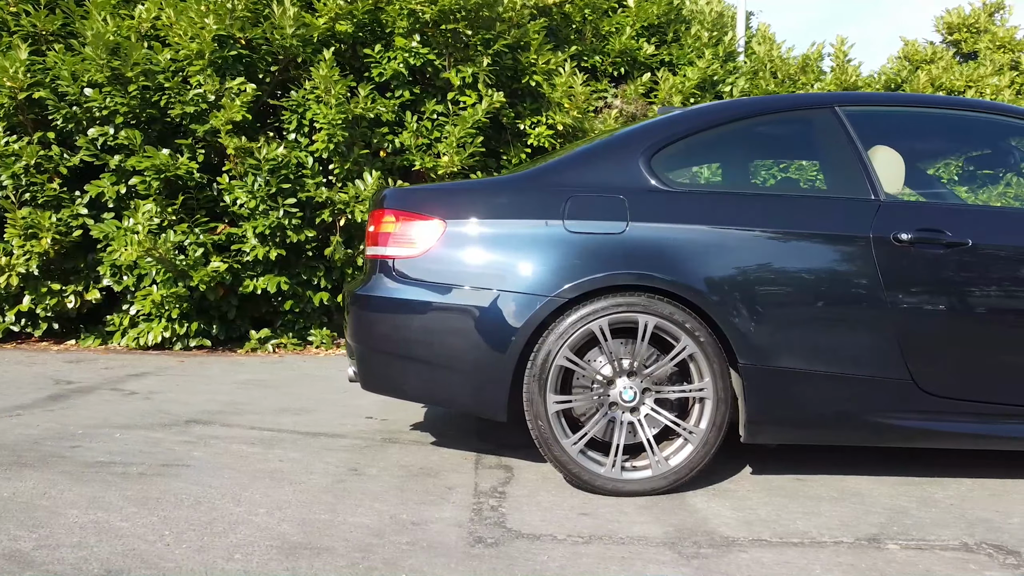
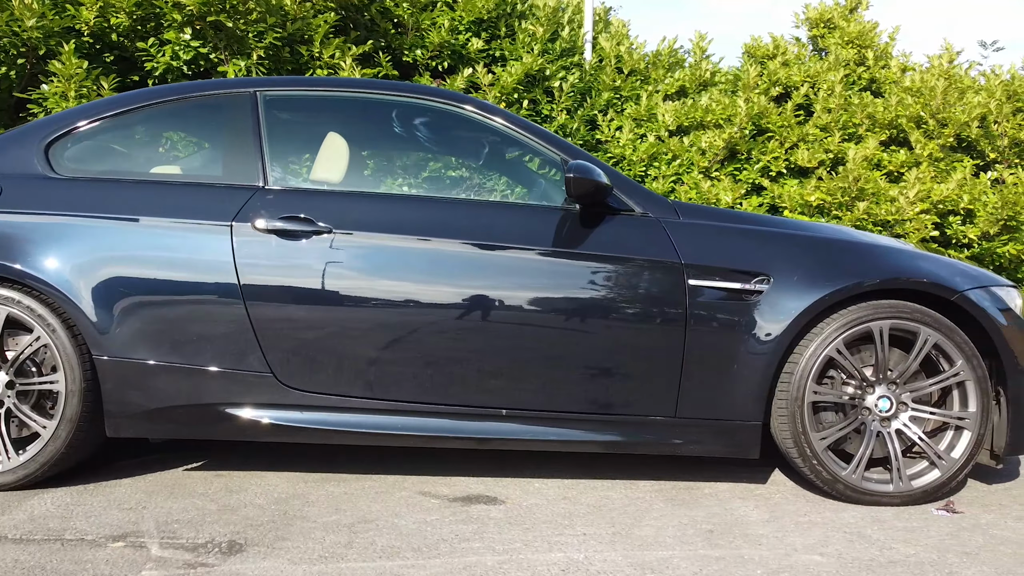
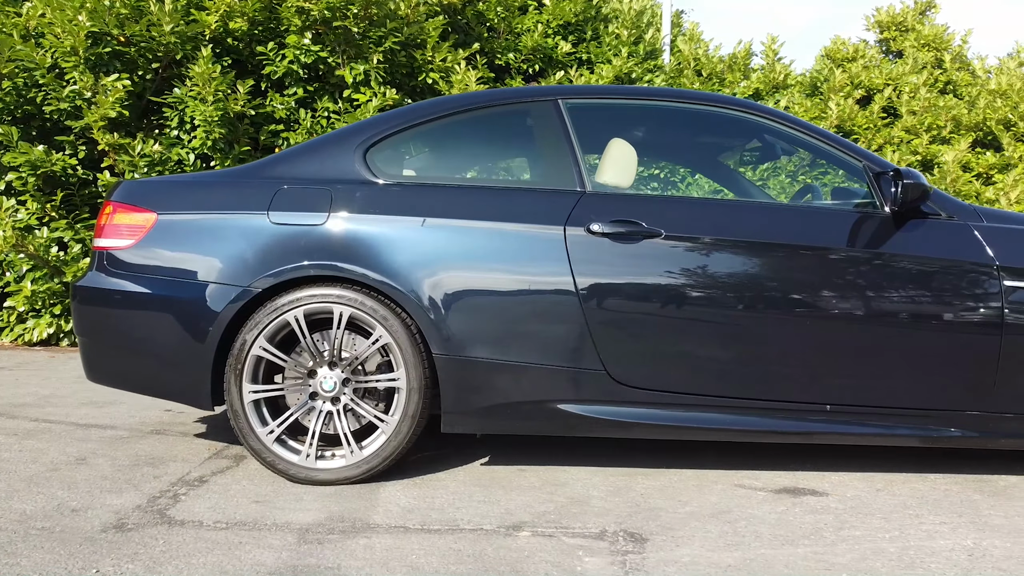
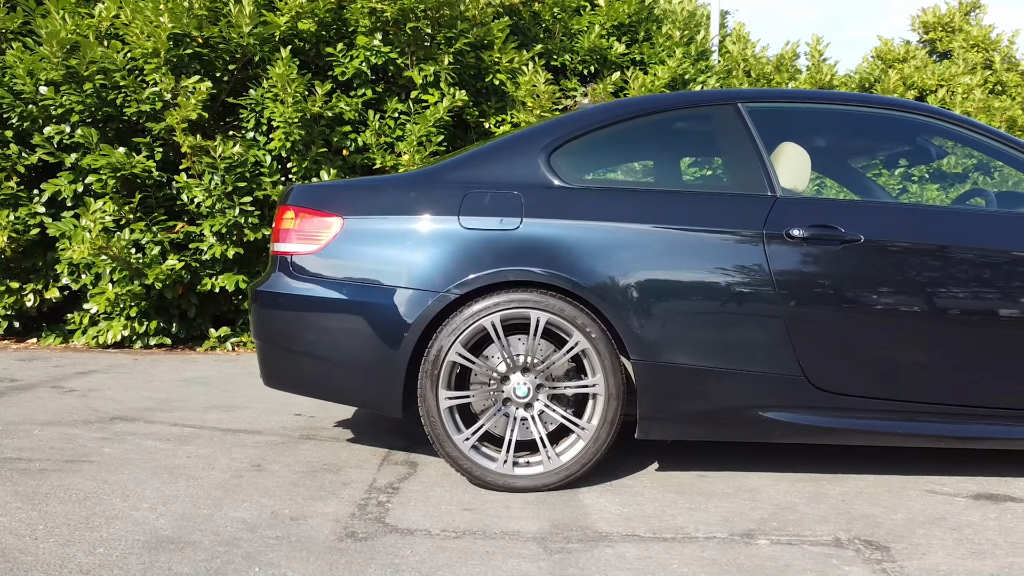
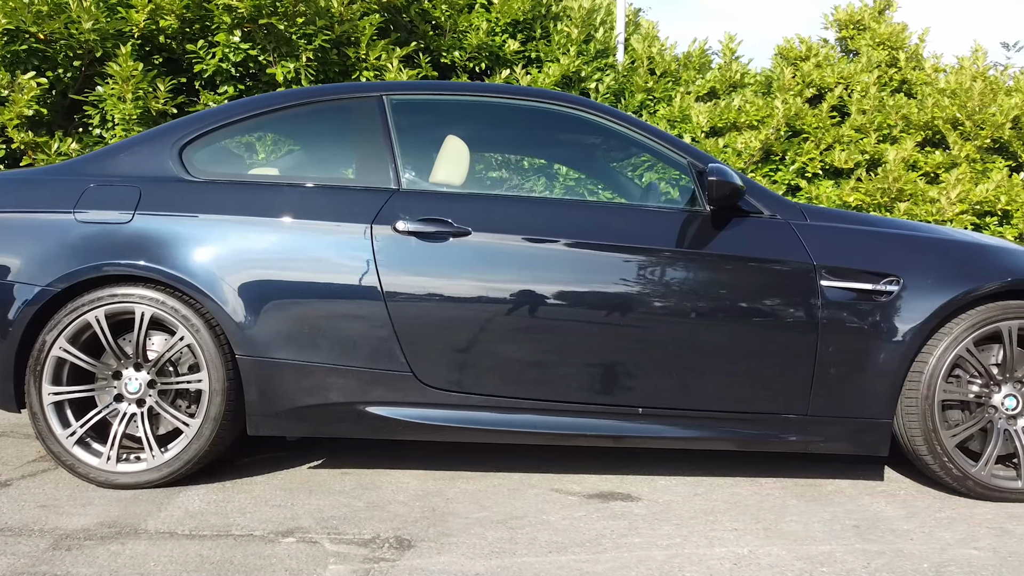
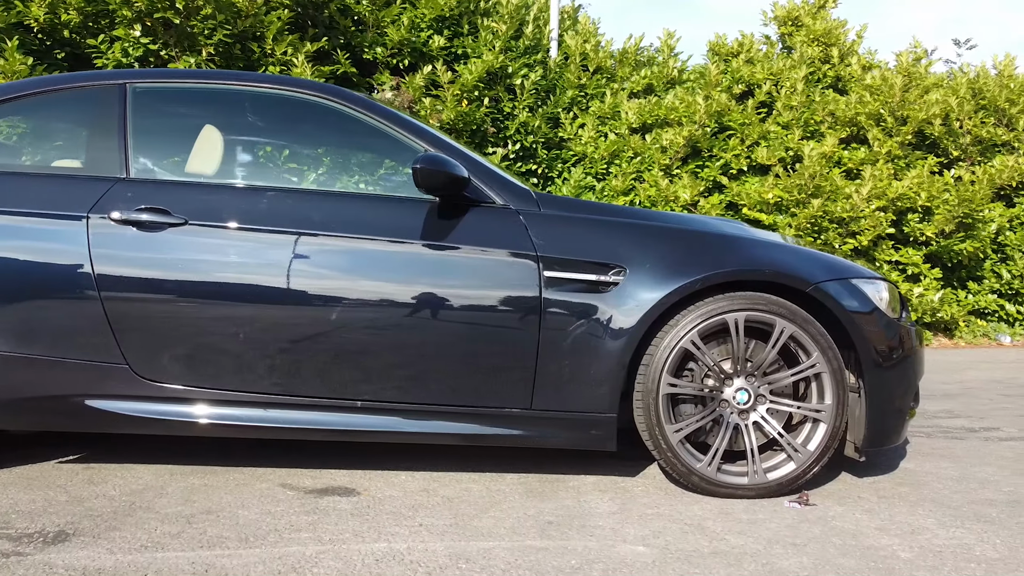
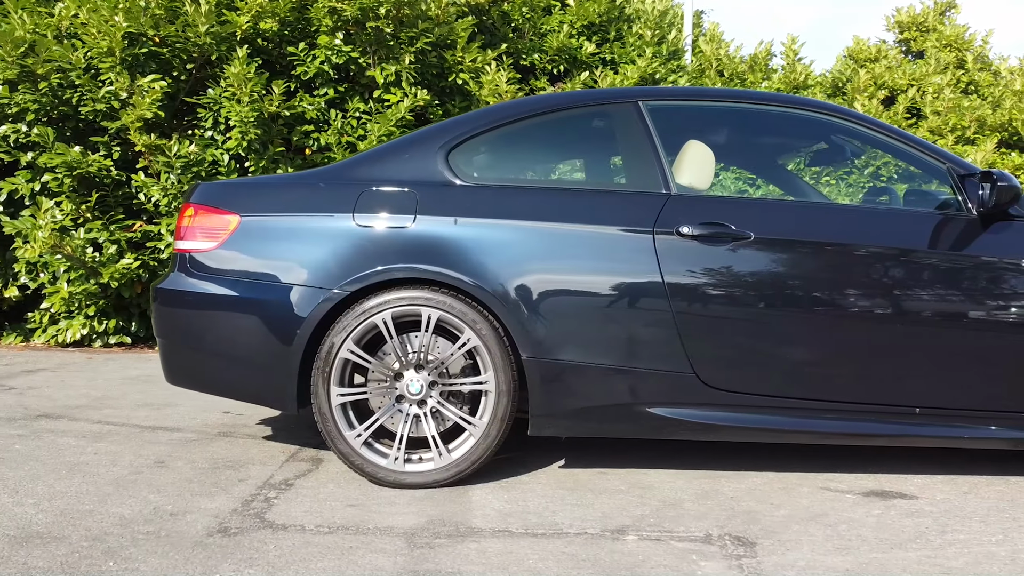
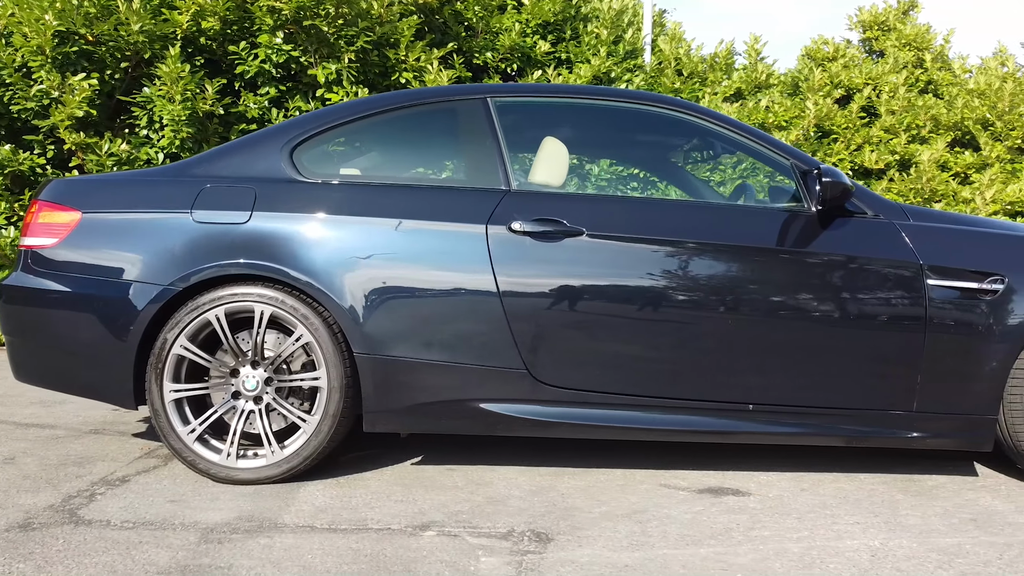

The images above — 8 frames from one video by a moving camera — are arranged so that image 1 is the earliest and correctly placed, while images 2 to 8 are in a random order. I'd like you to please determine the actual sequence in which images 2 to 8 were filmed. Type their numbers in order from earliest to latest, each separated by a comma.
4, 7, 3, 8, 5, 2, 6
